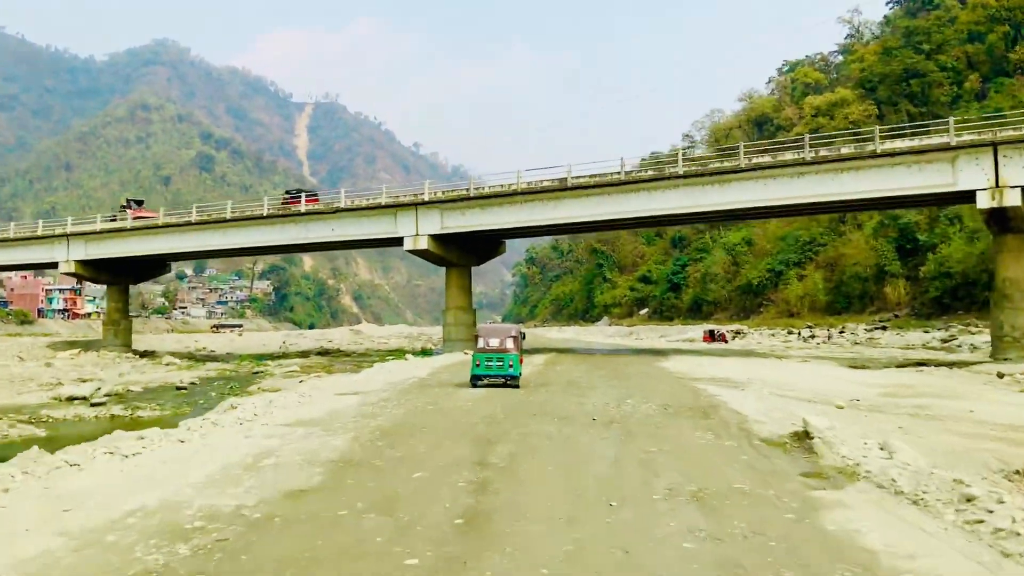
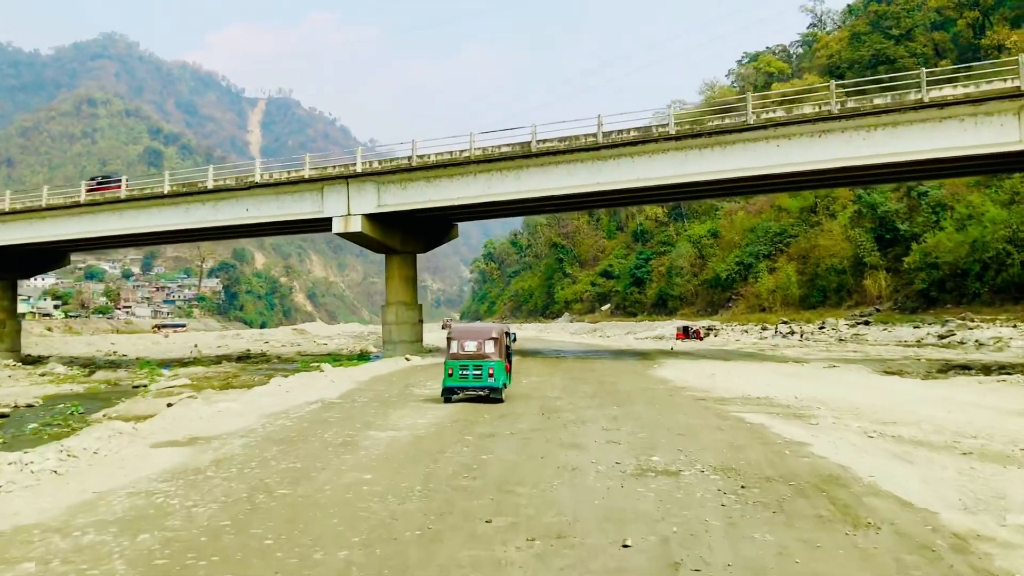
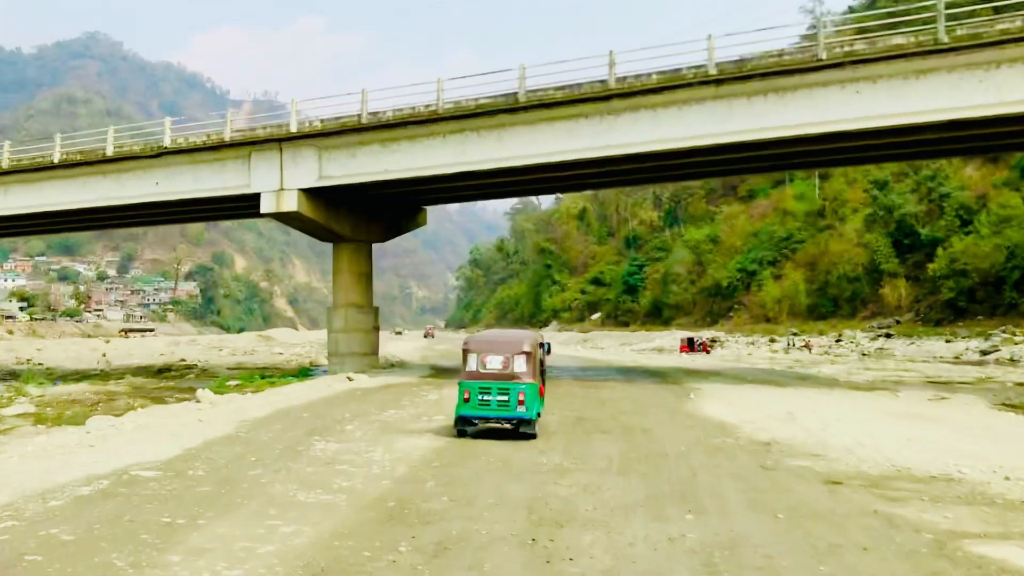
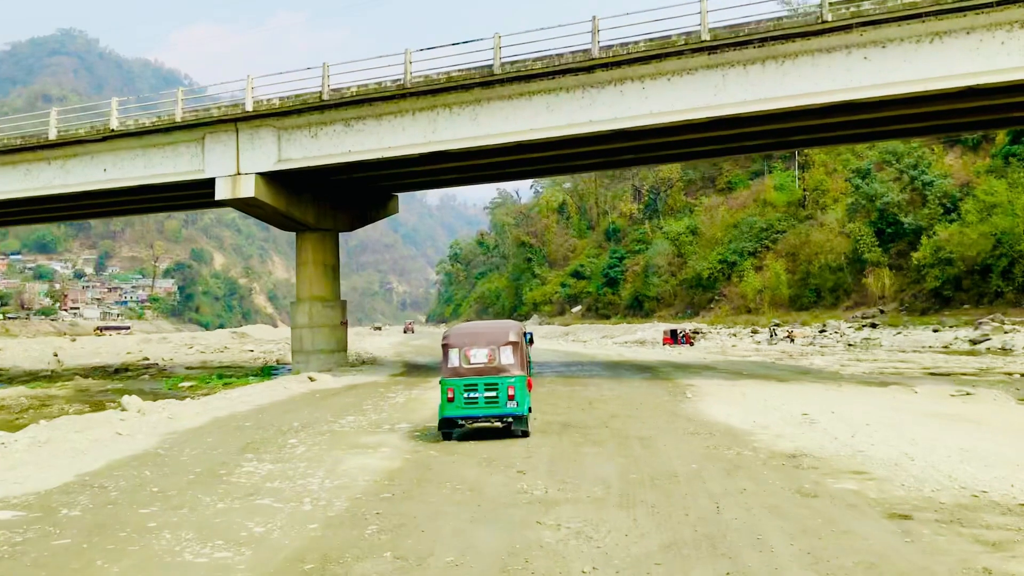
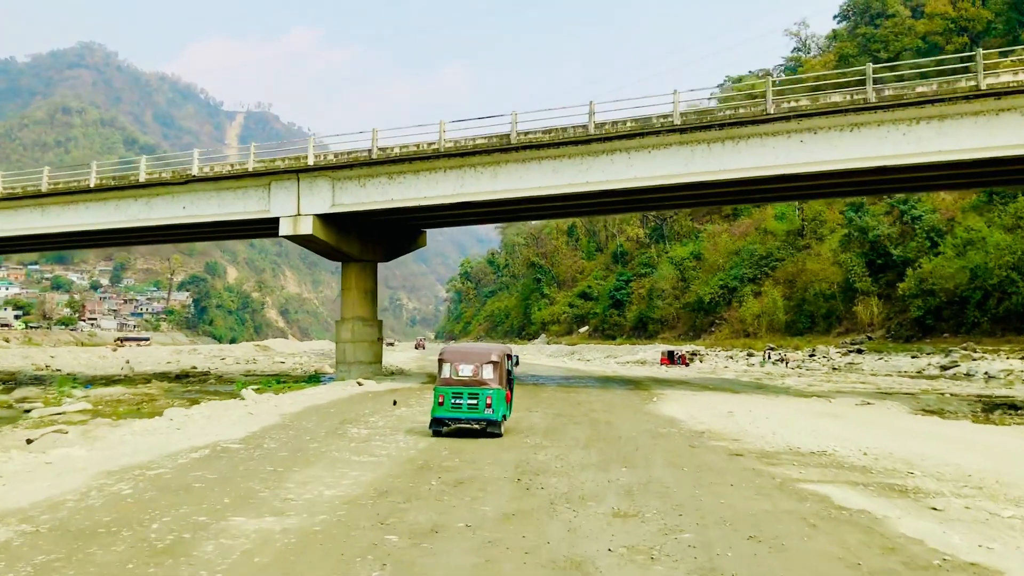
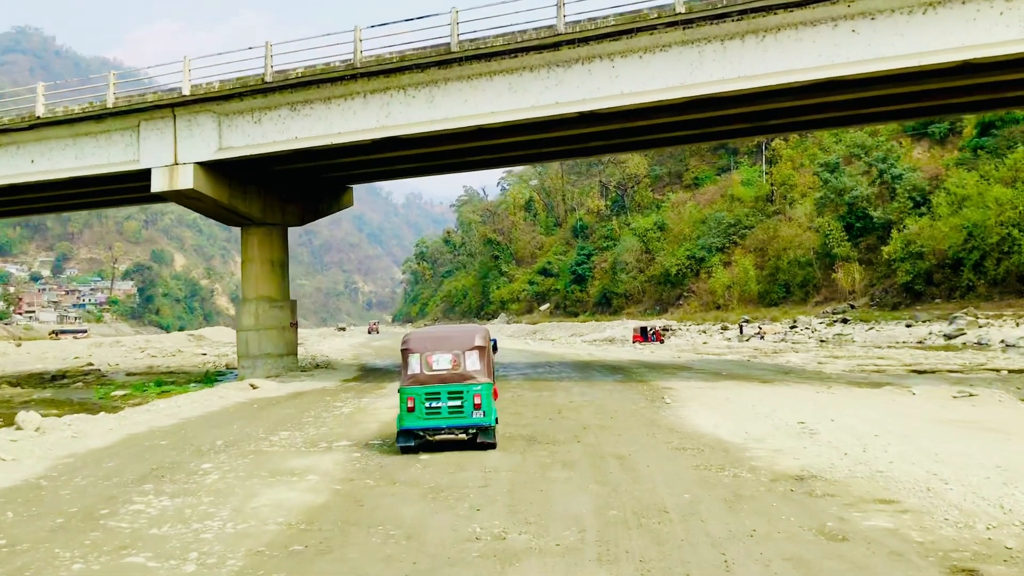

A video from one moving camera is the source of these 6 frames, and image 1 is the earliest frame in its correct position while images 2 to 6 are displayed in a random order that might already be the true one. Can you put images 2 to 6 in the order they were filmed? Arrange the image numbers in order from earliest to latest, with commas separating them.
2, 5, 3, 4, 6
